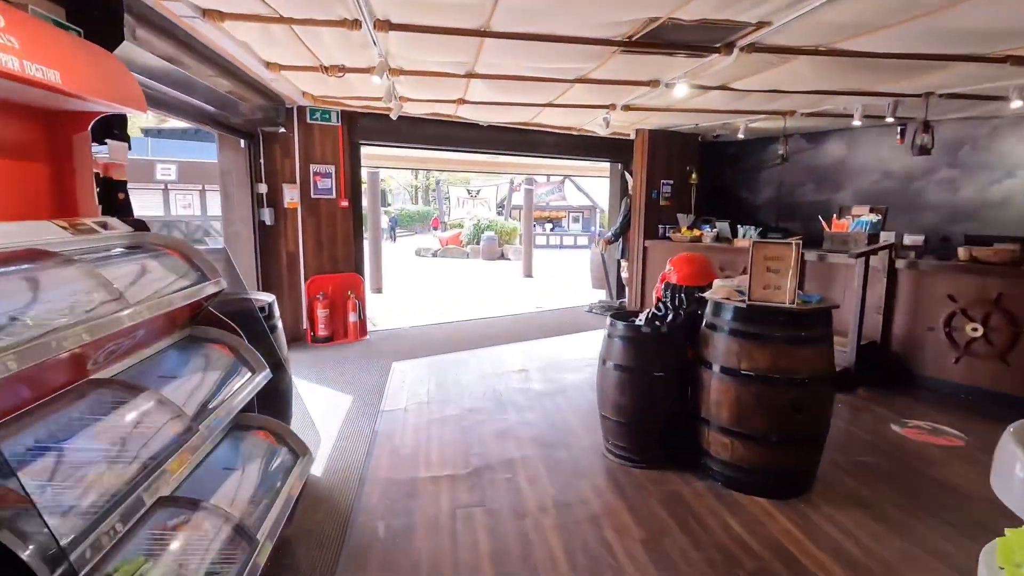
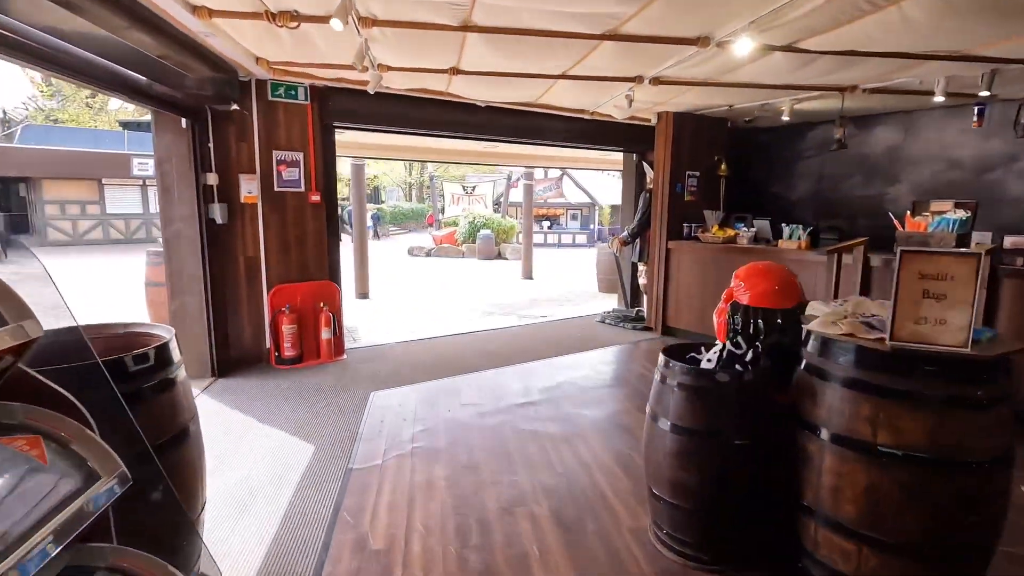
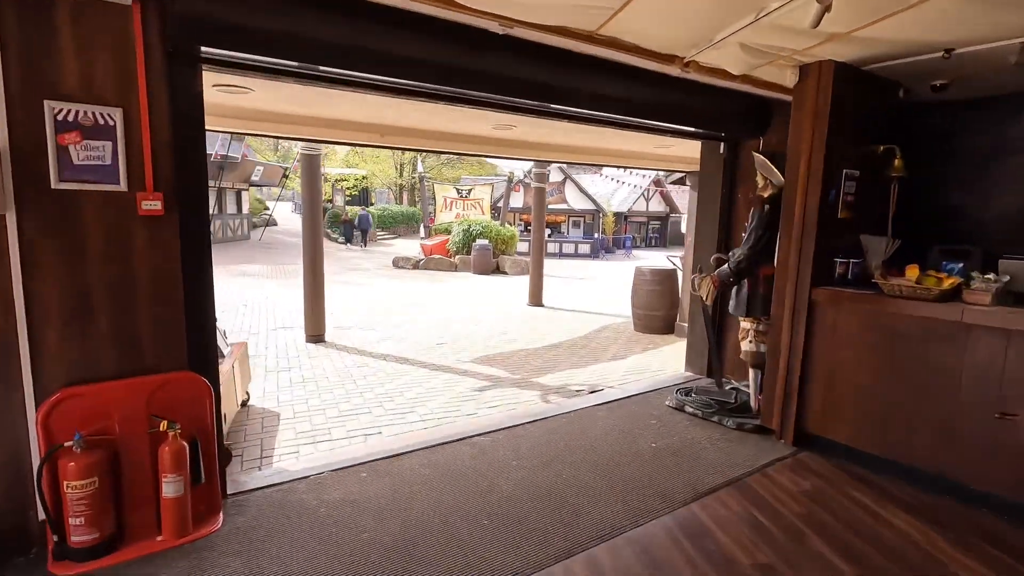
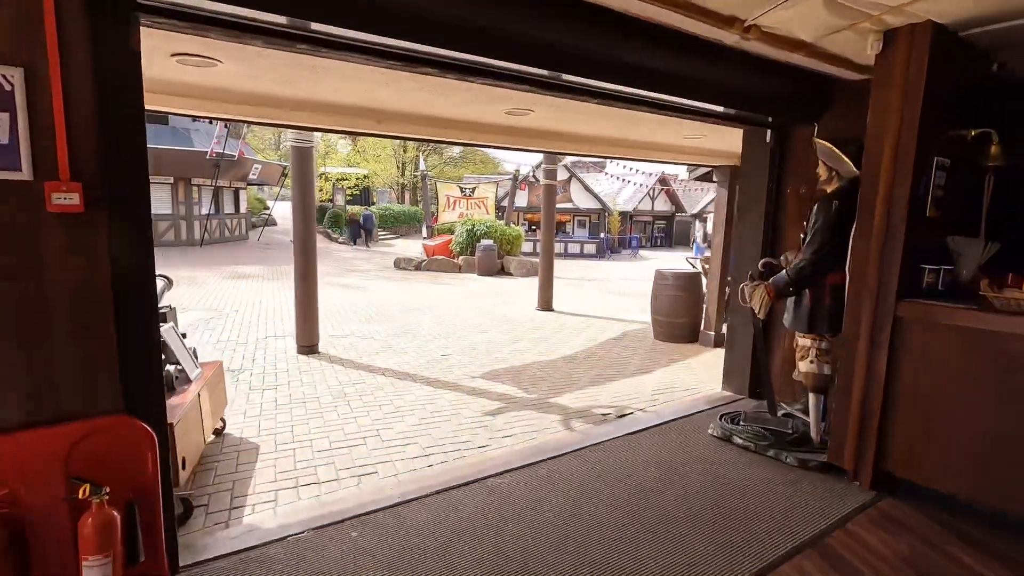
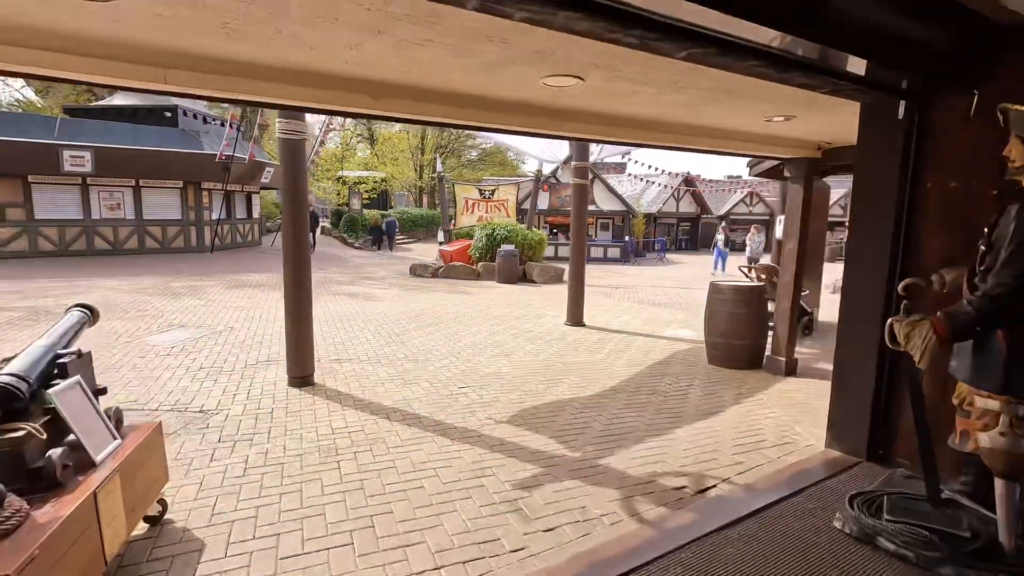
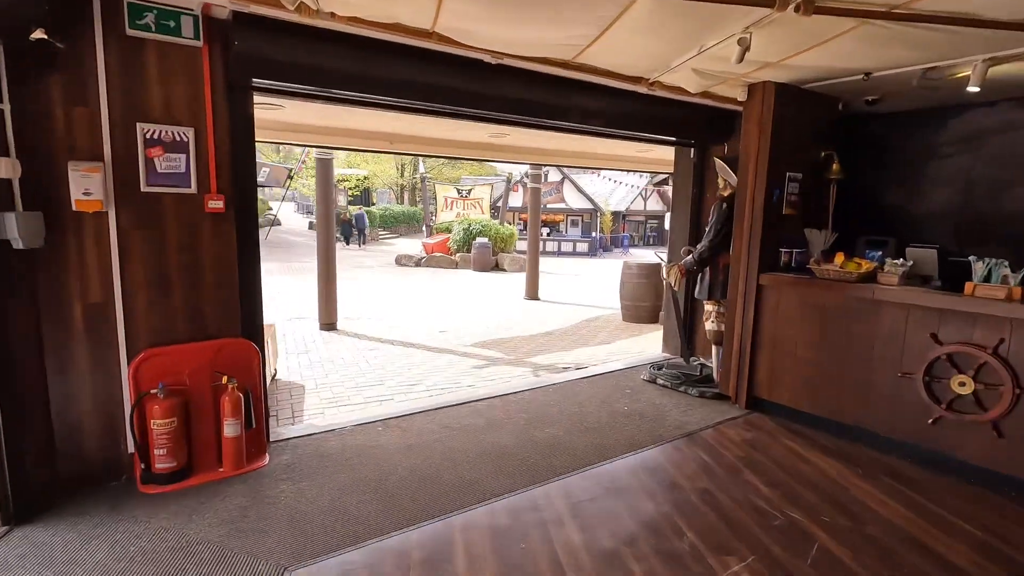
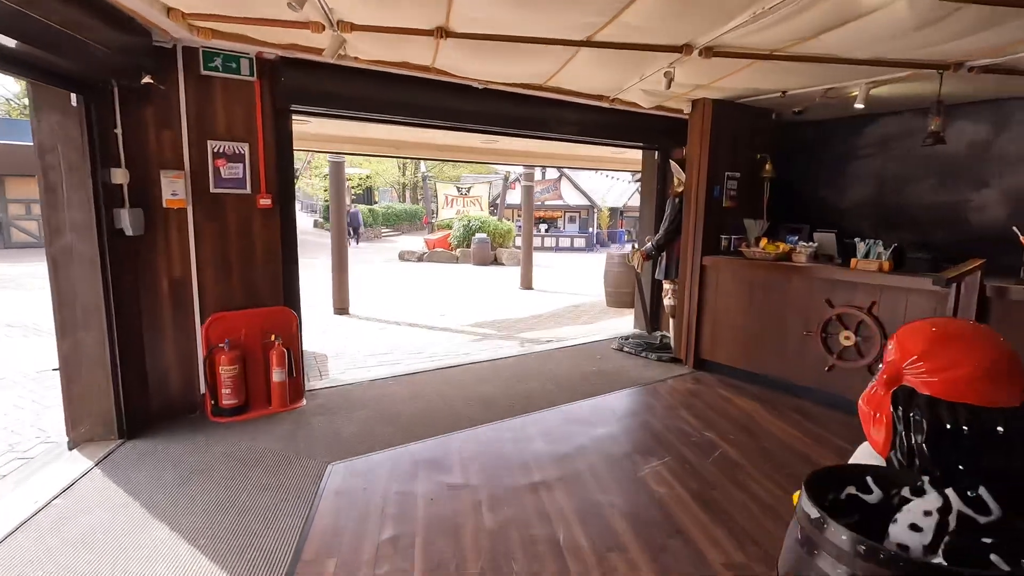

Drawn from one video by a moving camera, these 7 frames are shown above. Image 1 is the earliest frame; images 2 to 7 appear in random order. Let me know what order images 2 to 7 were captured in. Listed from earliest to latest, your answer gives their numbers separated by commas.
2, 7, 6, 3, 4, 5
